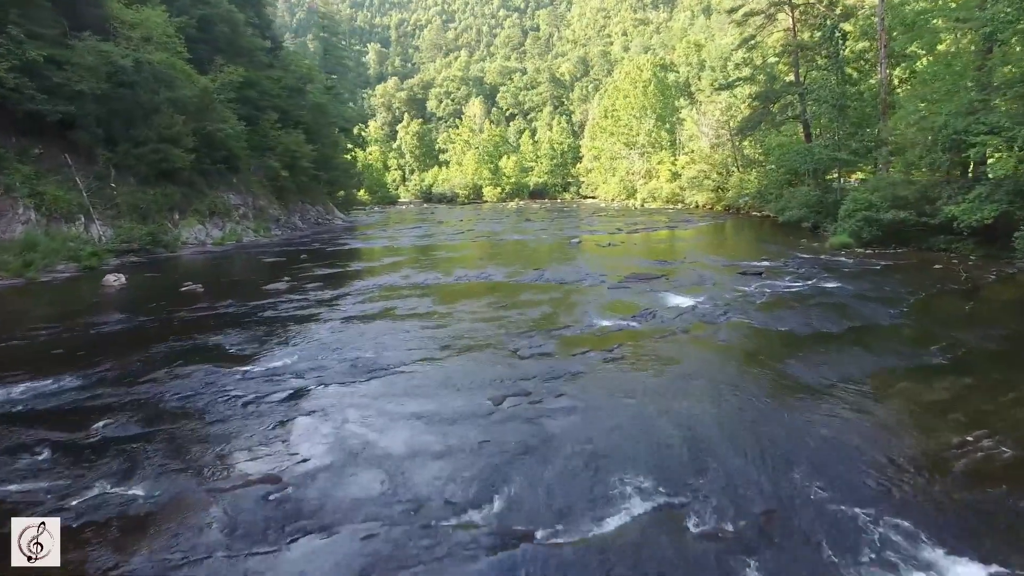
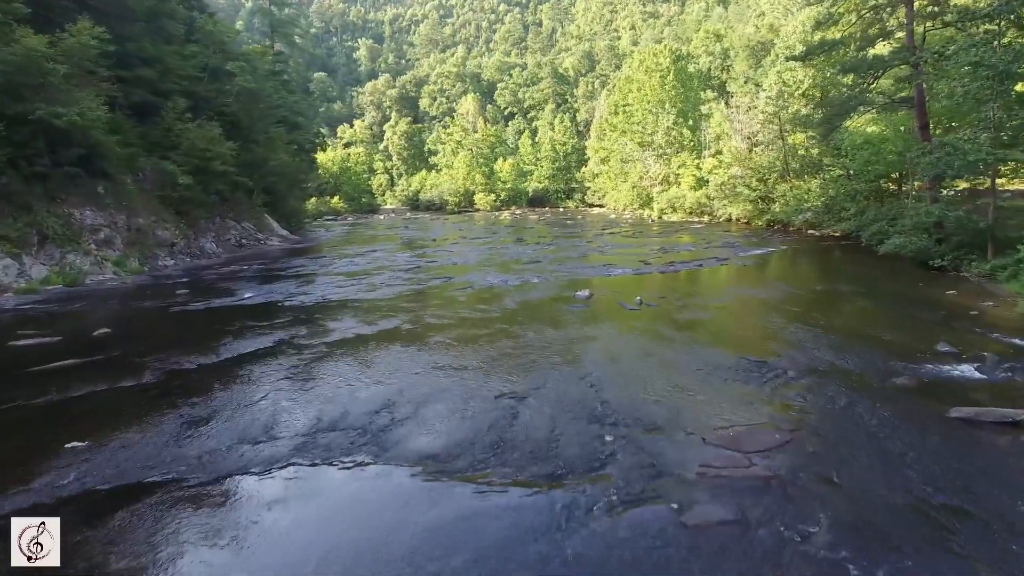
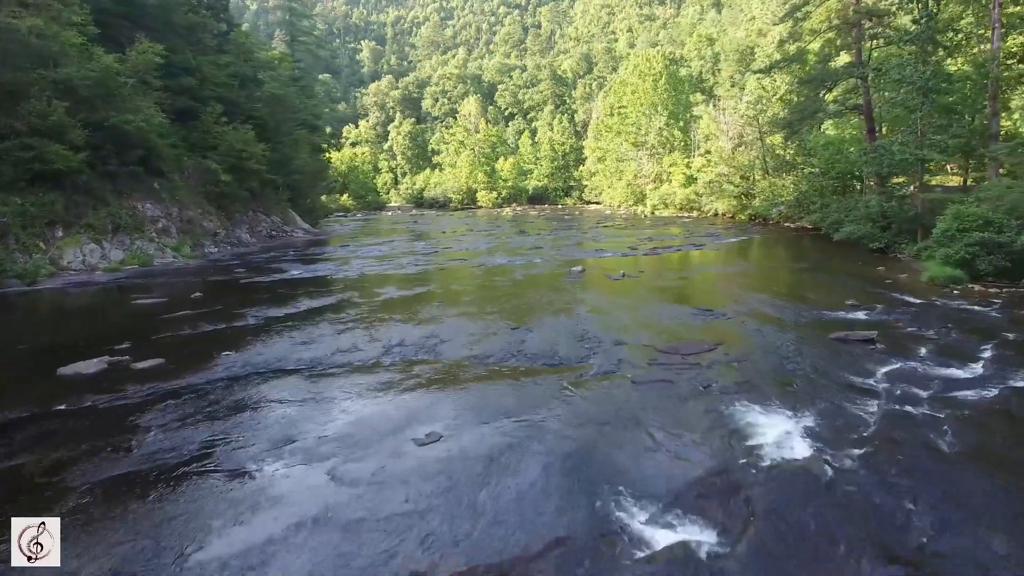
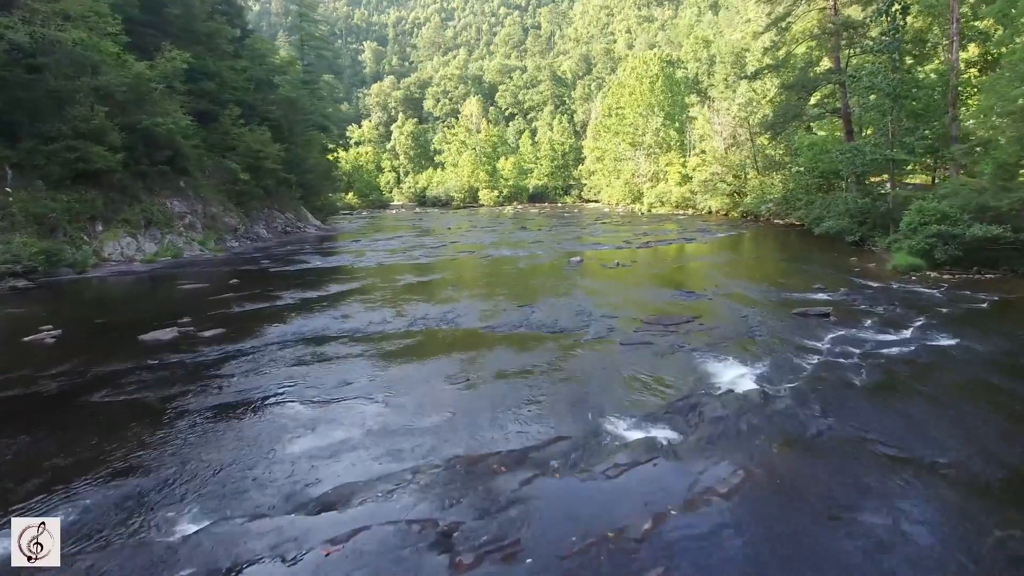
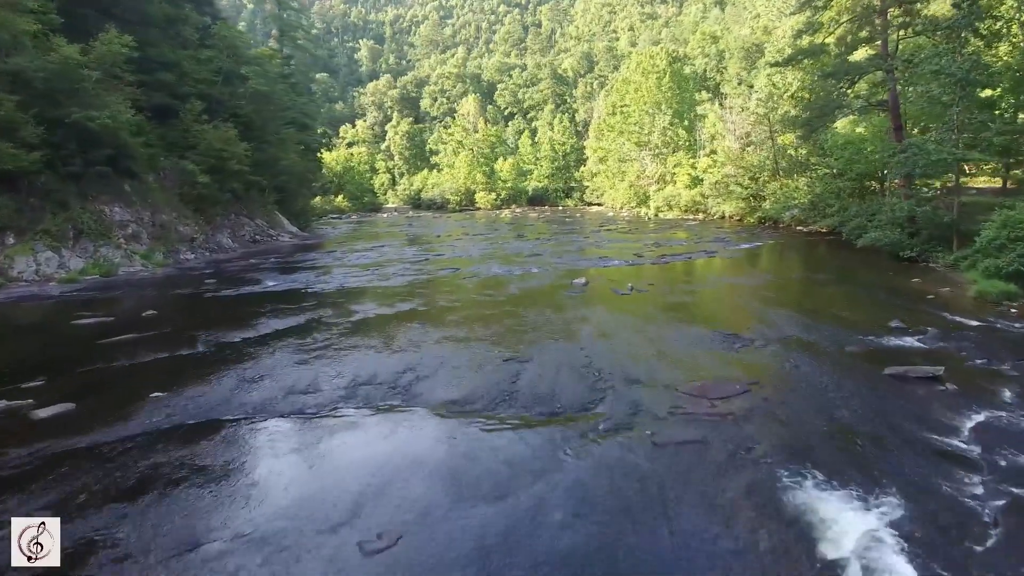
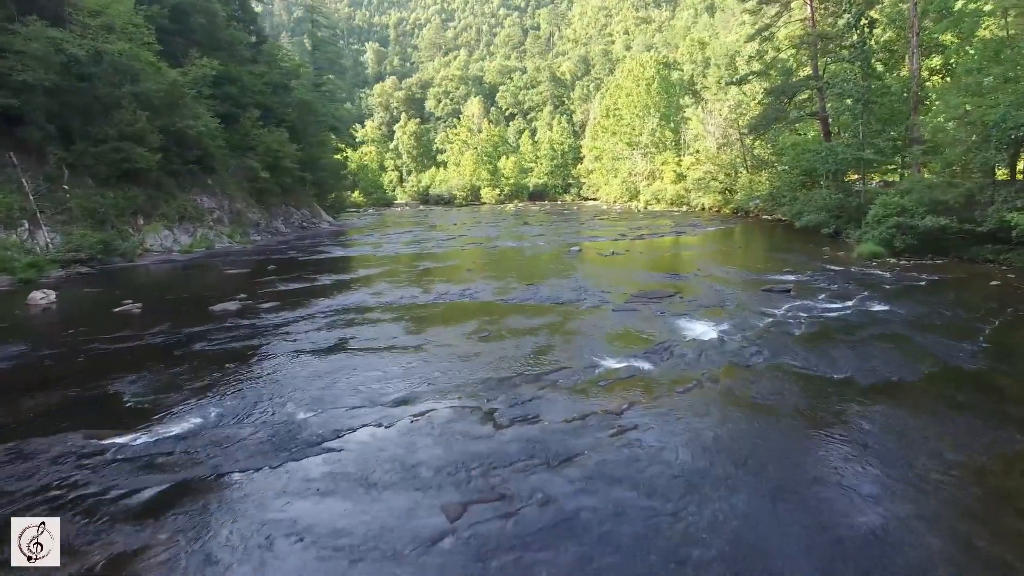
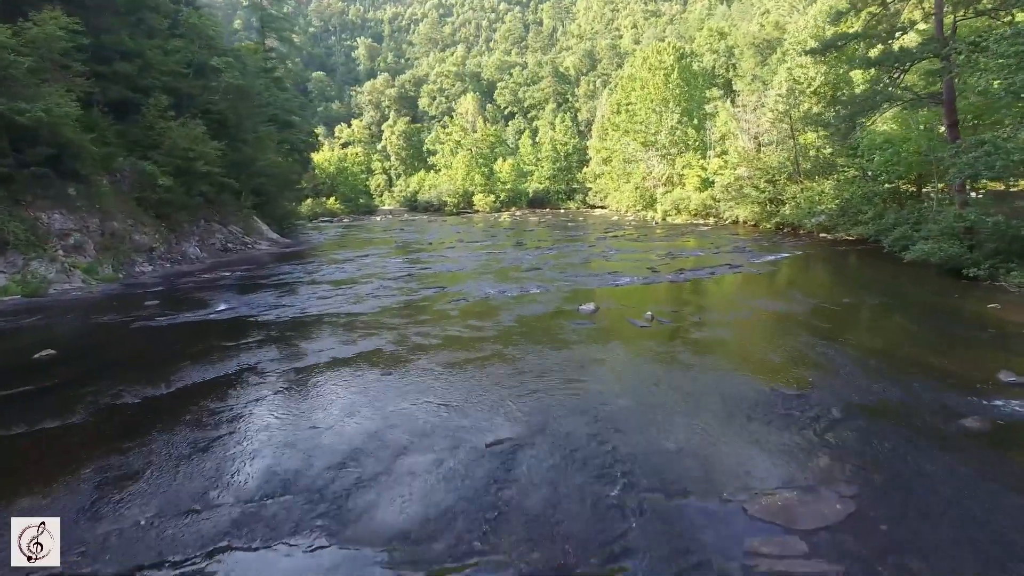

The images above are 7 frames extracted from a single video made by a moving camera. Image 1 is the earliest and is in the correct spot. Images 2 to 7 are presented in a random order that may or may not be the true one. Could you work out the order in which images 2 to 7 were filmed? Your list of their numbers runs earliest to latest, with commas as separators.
6, 4, 3, 5, 2, 7
